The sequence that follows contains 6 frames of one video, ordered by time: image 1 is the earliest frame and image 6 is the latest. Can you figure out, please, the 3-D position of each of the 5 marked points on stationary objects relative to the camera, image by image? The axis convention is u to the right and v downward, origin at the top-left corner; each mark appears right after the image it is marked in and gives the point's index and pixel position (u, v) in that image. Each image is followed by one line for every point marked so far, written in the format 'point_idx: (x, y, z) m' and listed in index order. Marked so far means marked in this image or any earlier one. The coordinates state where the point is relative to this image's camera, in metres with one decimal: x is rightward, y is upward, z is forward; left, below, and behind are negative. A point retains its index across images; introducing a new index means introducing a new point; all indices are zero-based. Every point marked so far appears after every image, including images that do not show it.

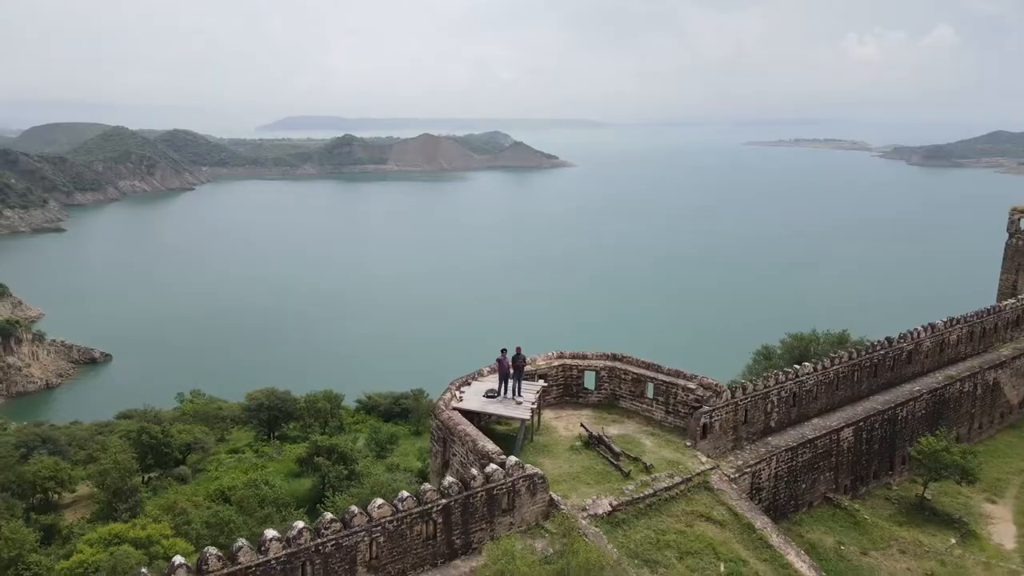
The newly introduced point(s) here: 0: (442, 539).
0: (-0.5, -1.8, +7.4) m
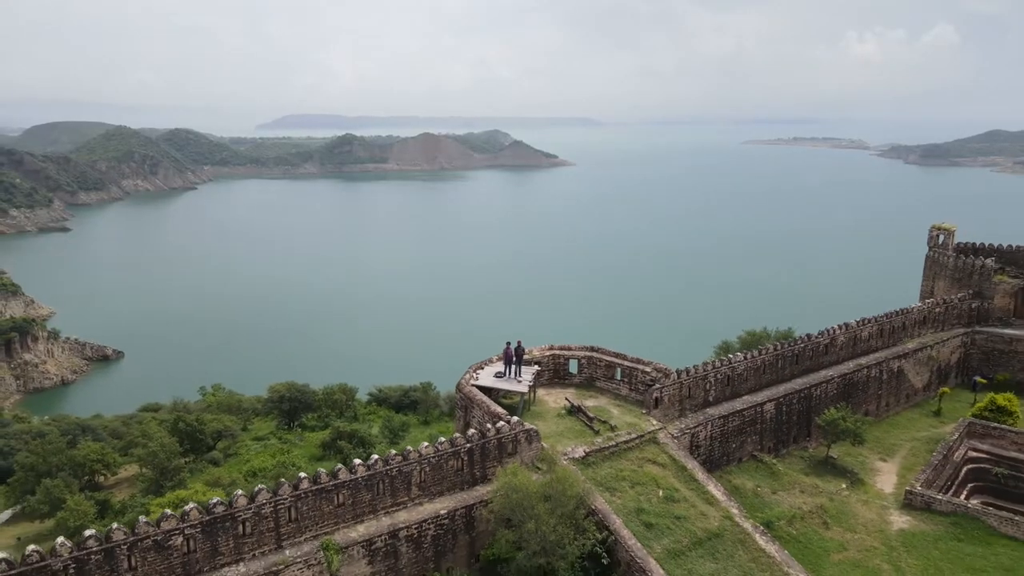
0: (-0.4, -1.9, +10.9) m
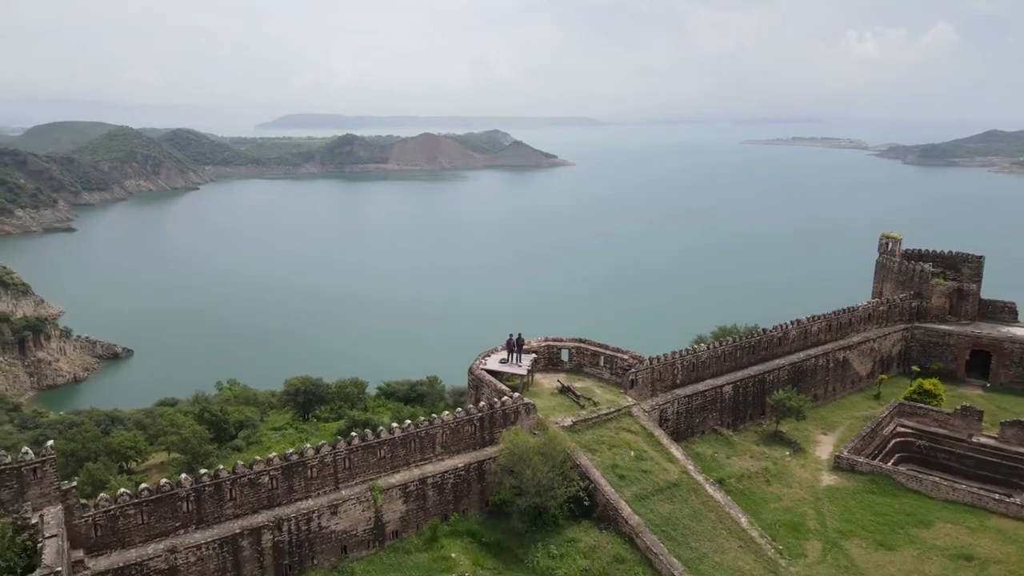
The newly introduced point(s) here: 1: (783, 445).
0: (-0.4, -1.9, +13.8) m
1: (+4.4, -2.5, +17.0) m
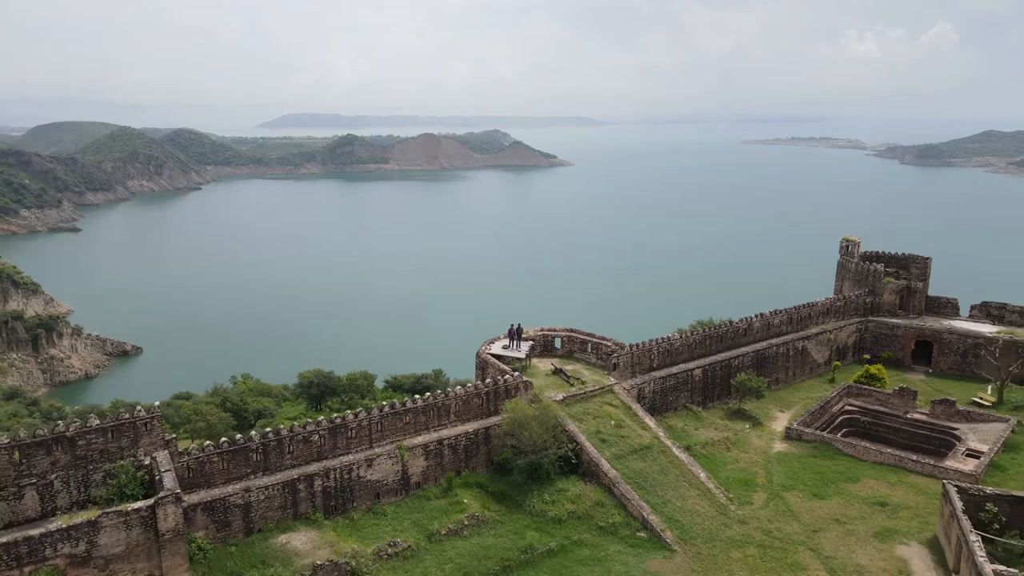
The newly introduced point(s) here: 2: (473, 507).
0: (-0.4, -1.9, +16.6) m
1: (+4.4, -2.5, +19.8) m
2: (-0.6, -3.1, +14.8) m
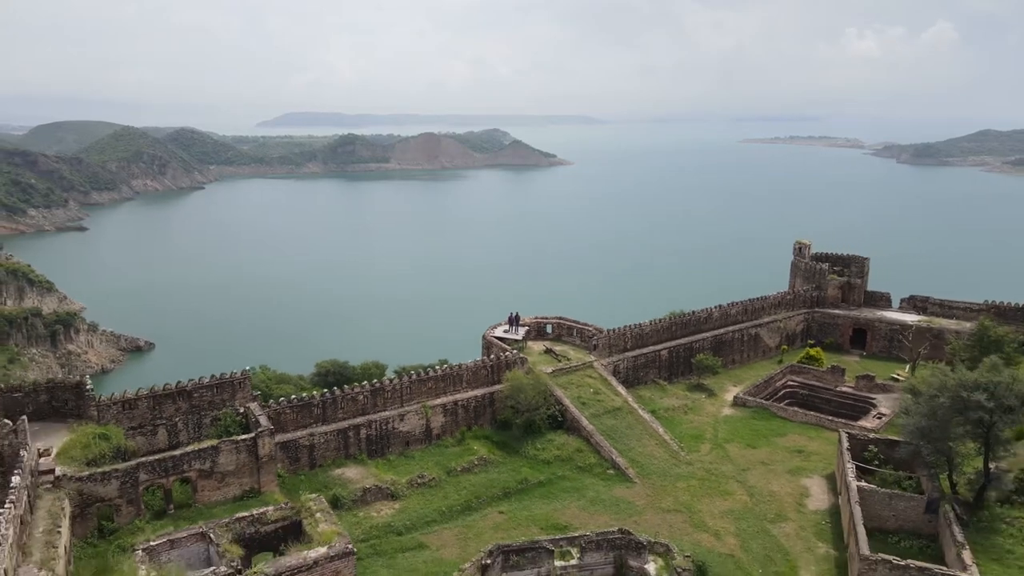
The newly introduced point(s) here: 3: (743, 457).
0: (-0.4, -1.8, +21.0) m
1: (+4.4, -2.4, +24.2) m
2: (-0.6, -3.0, +19.2) m
3: (+4.3, -3.1, +19.4) m
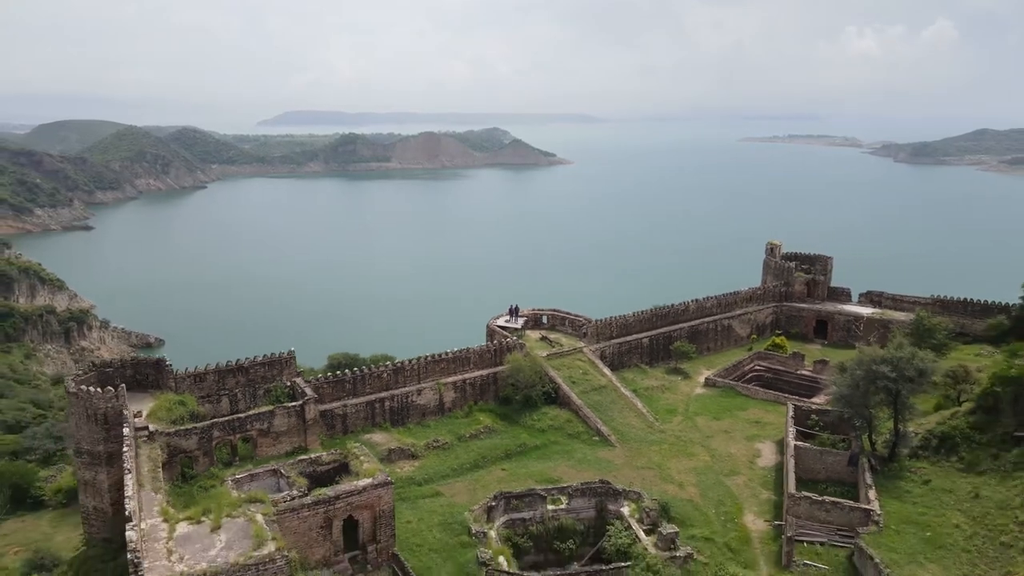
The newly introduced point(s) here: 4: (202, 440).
0: (-0.4, -1.7, +24.4) m
1: (+4.4, -2.3, +27.6) m
2: (-0.6, -2.9, +22.6) m
3: (+4.3, -3.0, +22.9) m
4: (-5.2, -2.5, +17.5) m
